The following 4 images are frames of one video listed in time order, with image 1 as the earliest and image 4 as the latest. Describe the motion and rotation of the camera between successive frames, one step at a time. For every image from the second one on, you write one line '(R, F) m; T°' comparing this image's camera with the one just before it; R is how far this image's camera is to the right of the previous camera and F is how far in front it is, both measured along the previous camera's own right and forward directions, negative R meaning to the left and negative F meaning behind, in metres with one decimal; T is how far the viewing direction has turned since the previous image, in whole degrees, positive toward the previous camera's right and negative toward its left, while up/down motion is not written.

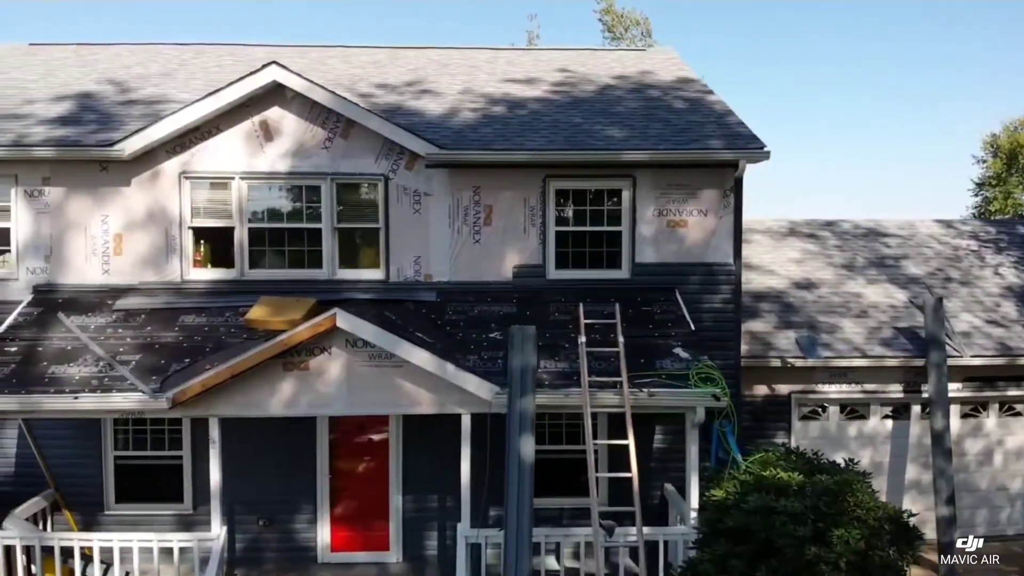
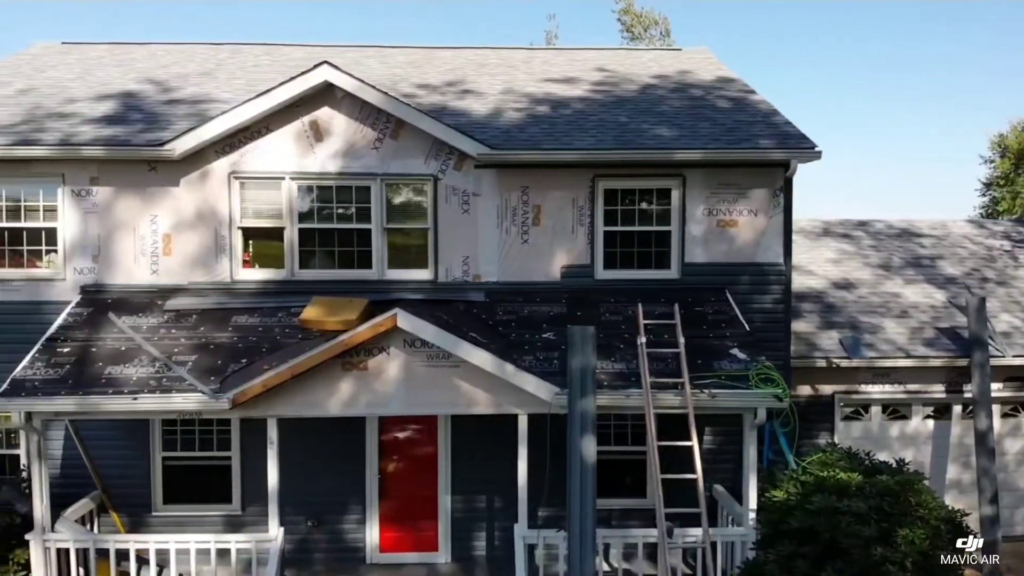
(-0.7, 0.0) m; 0°
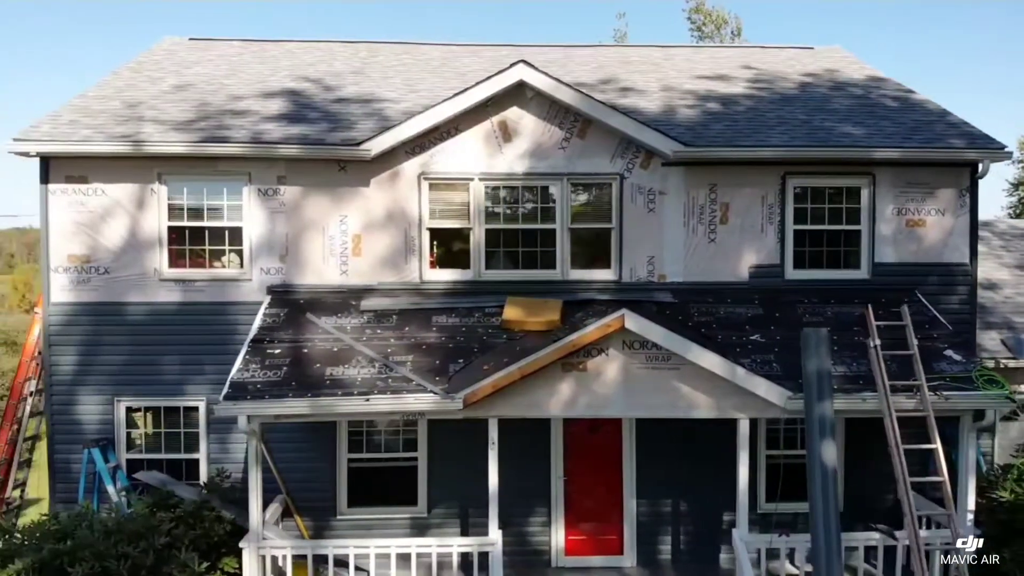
(-2.6, +0.2) m; +1°
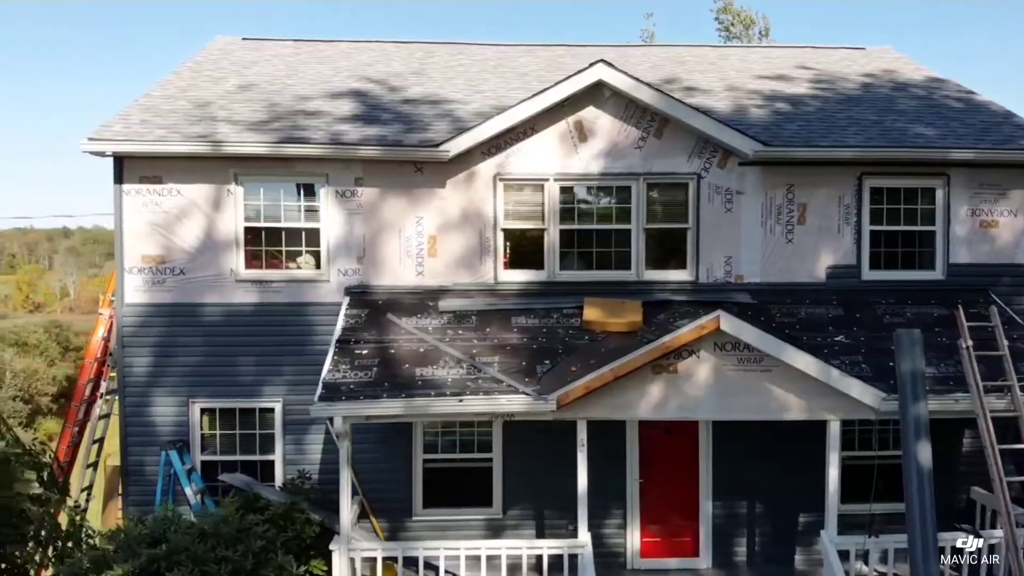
(-1.0, 0.0) m; 0°
